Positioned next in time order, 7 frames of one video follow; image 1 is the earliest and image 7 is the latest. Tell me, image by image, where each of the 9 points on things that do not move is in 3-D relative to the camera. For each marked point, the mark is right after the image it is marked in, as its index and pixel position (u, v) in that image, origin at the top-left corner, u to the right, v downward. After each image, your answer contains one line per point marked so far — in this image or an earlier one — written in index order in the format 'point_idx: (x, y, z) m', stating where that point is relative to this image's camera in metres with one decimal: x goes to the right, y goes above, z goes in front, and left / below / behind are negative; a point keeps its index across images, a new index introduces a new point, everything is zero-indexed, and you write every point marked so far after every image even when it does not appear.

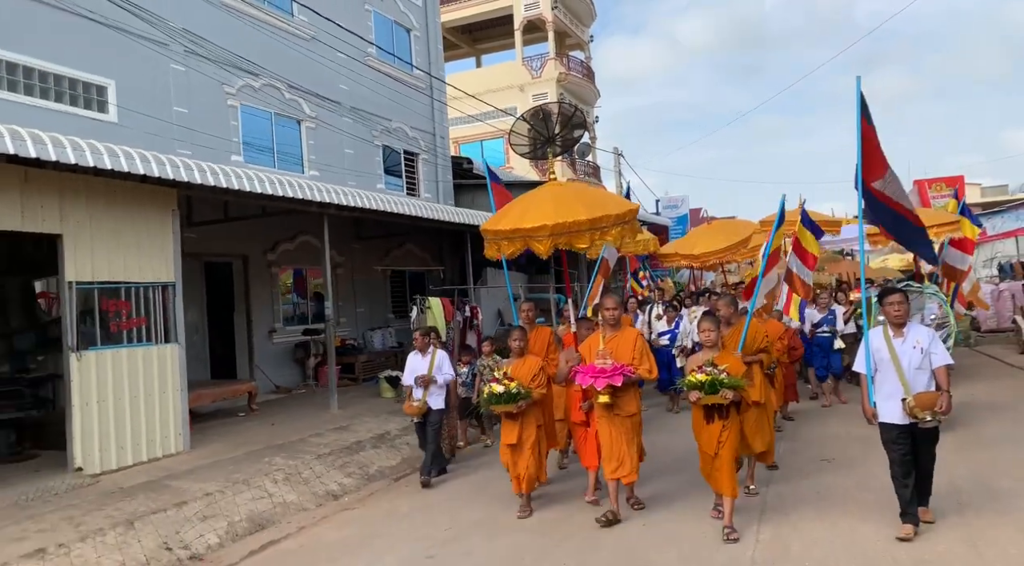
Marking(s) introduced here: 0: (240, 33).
0: (-4.2, +3.9, +11.7) m
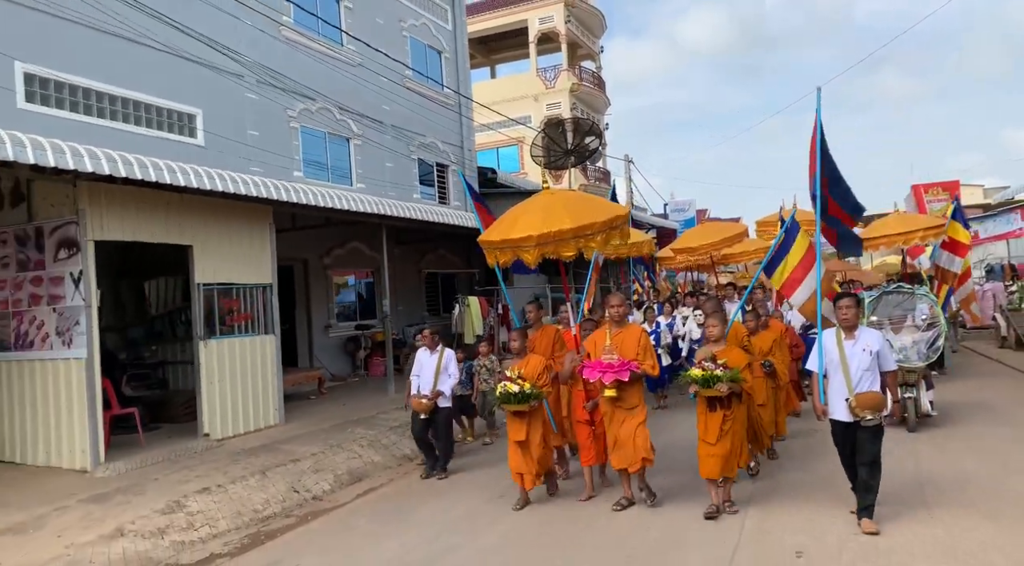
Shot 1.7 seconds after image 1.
0: (-3.7, +3.8, +13.3) m
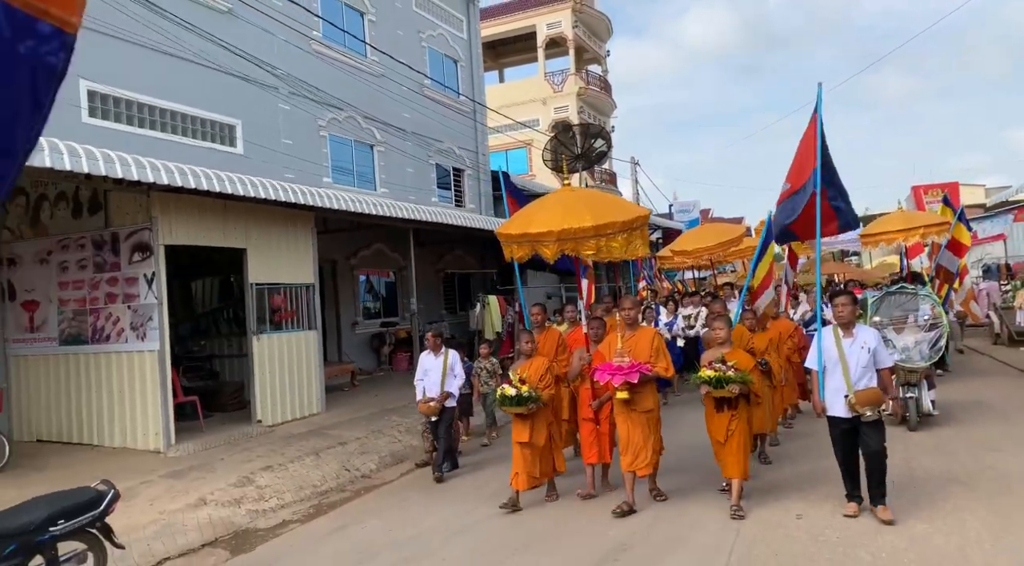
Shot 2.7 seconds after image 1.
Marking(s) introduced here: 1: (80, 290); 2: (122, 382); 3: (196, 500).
0: (-3.4, +3.9, +14.1) m
1: (-4.6, -0.1, +8.1) m
2: (-4.0, -1.0, +7.9) m
3: (-2.6, -1.8, +6.4) m
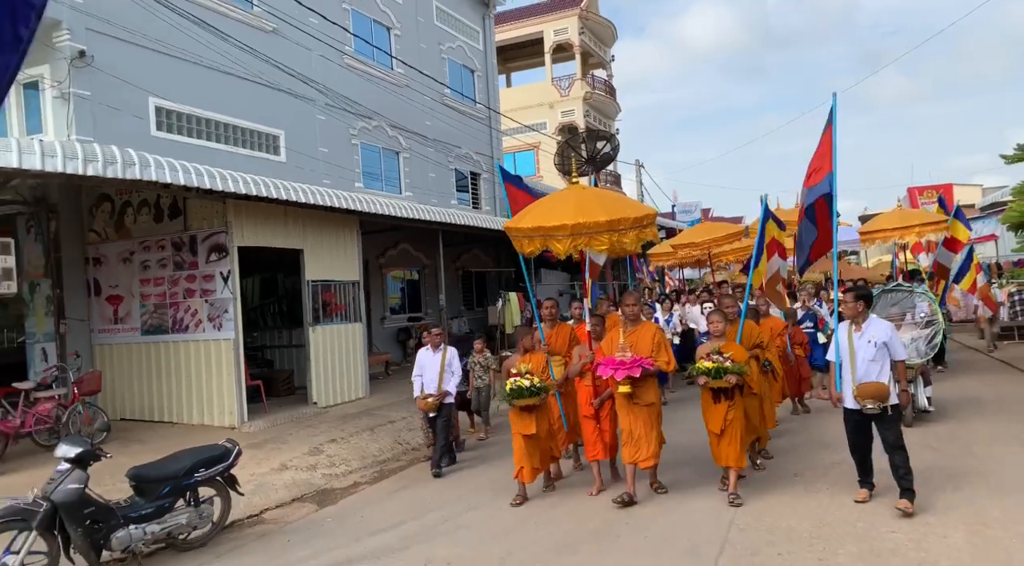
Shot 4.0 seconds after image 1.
0: (-3.0, +3.9, +15.1) m
1: (-4.2, 0.0, +9.2) m
2: (-3.7, -1.0, +8.9) m
3: (-2.3, -1.8, +7.5) m
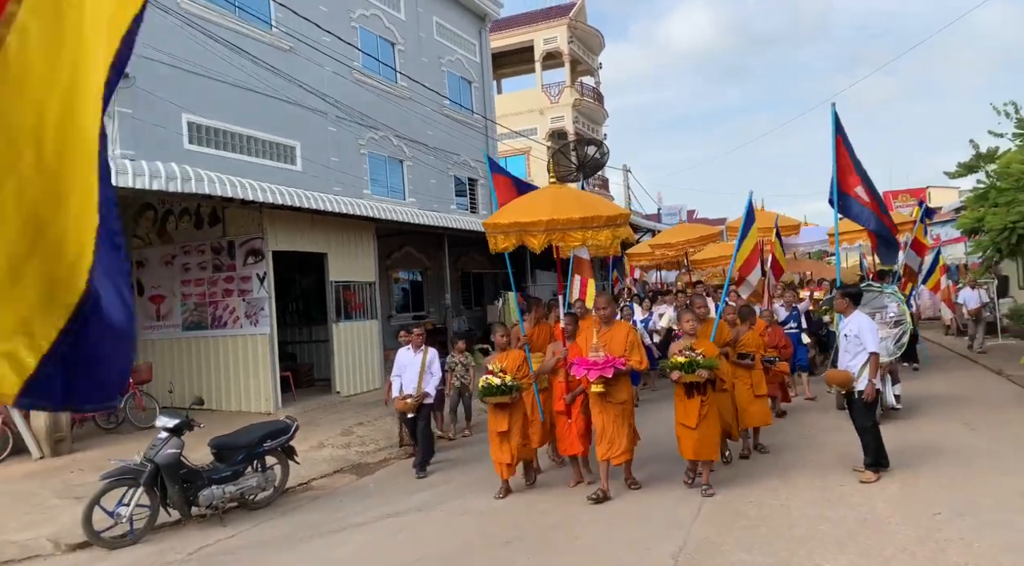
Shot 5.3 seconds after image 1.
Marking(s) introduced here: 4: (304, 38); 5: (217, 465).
0: (-3.1, +3.9, +16.2) m
1: (-4.1, 0.0, +10.2) m
2: (-3.6, -1.0, +9.9) m
3: (-2.2, -1.8, +8.5) m
4: (-3.9, +4.6, +14.3) m
5: (-2.4, -1.5, +6.2) m
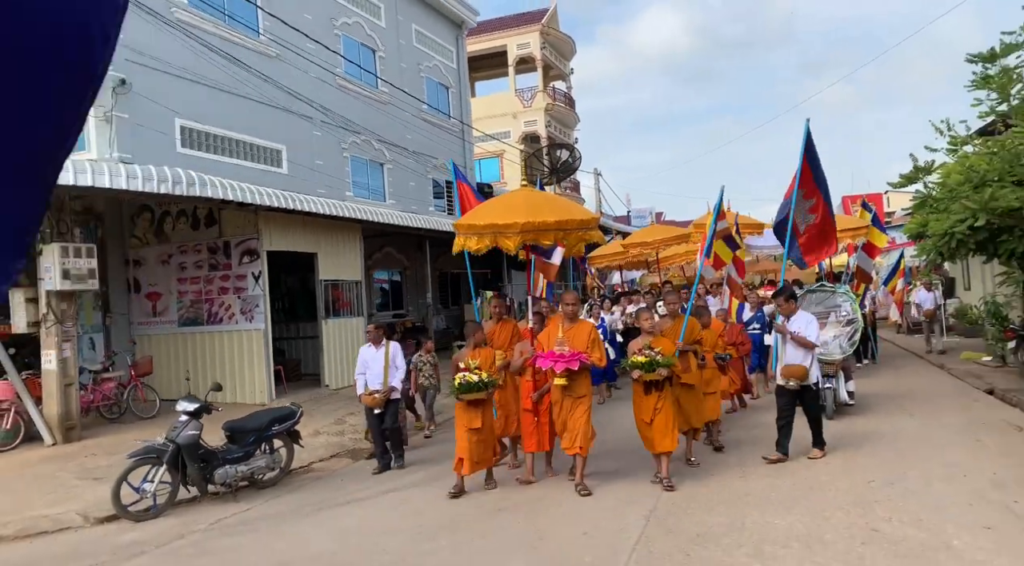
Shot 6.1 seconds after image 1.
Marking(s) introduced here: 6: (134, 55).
0: (-3.6, +3.9, +16.7) m
1: (-4.4, 0.0, +10.7) m
2: (-3.8, -1.0, +10.5) m
3: (-2.4, -1.8, +9.1) m
4: (-4.3, +4.6, +14.9) m
5: (-2.5, -1.5, +6.8) m
6: (-5.7, +3.4, +11.5) m
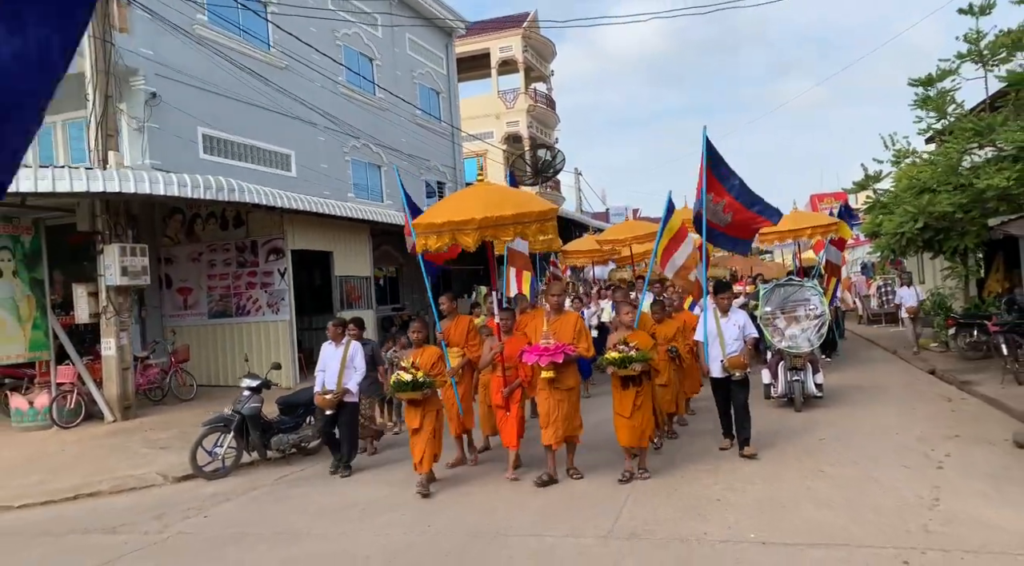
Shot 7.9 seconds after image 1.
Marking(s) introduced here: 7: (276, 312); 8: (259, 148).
0: (-3.8, +4.0, +17.8) m
1: (-4.4, 0.0, +11.8) m
2: (-3.8, -0.9, +11.6) m
3: (-2.3, -1.7, +10.3) m
4: (-4.5, +4.7, +15.9) m
5: (-2.4, -1.4, +7.9) m
6: (-5.7, +3.5, +12.5) m
7: (-3.5, -0.4, +11.5) m
8: (-4.8, +2.6, +14.7) m
